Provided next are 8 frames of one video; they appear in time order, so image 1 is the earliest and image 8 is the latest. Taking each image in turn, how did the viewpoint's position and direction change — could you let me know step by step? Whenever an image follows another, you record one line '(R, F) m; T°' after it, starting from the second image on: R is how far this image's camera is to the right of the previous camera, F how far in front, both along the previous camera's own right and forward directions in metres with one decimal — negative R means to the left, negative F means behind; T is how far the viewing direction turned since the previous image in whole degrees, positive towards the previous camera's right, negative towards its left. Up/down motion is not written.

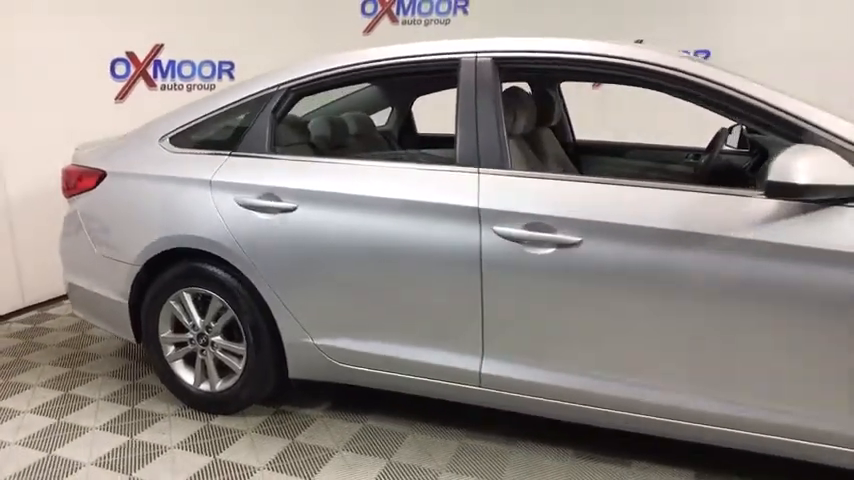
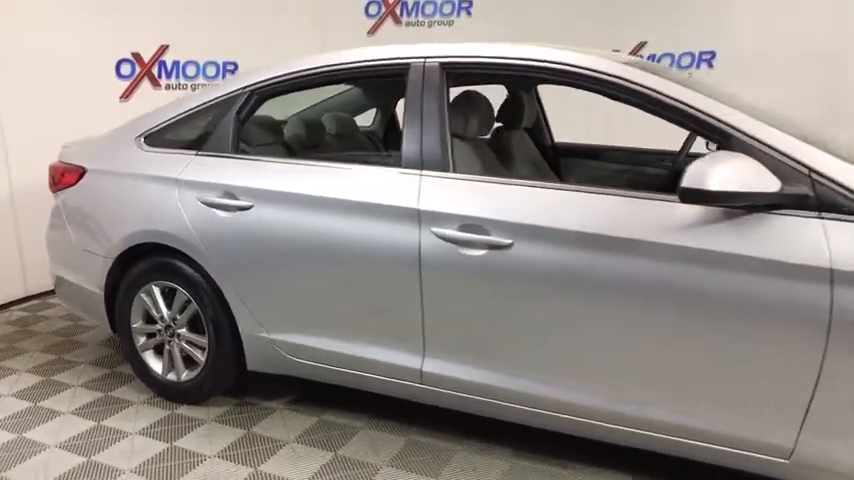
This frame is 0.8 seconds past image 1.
(+0.3, 0.0) m; -3°
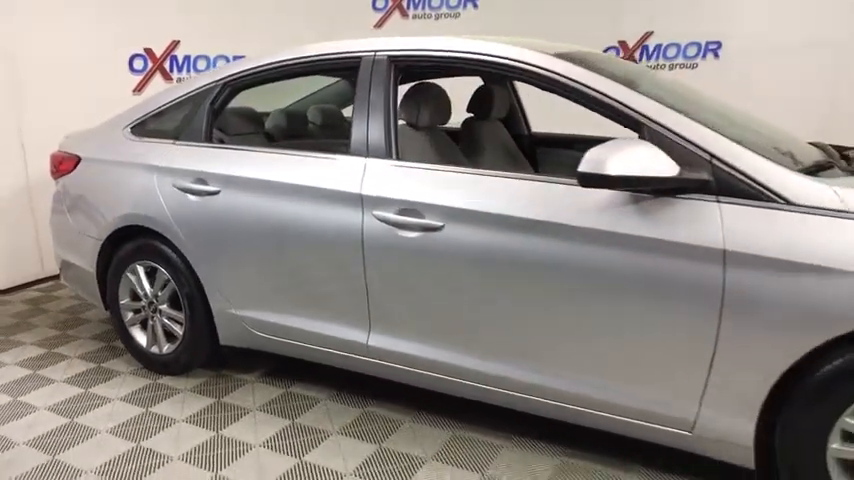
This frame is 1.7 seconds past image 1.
(+0.3, -0.1) m; -4°
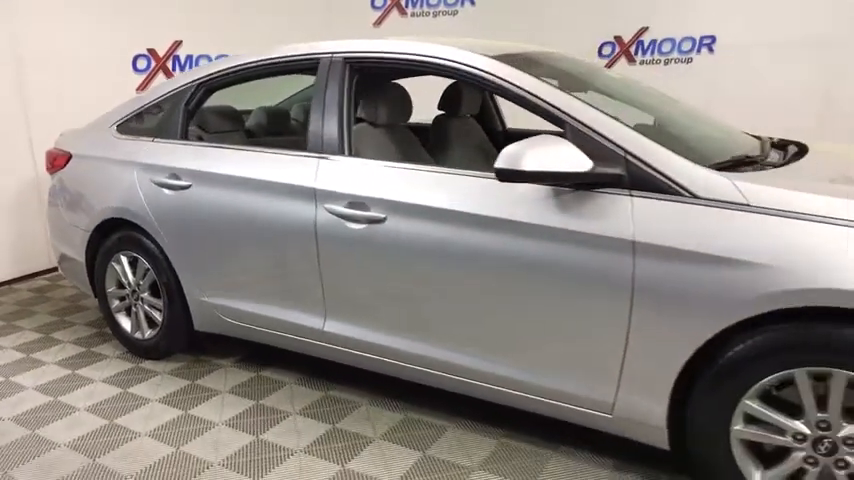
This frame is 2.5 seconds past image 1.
(+0.3, -0.1) m; -2°
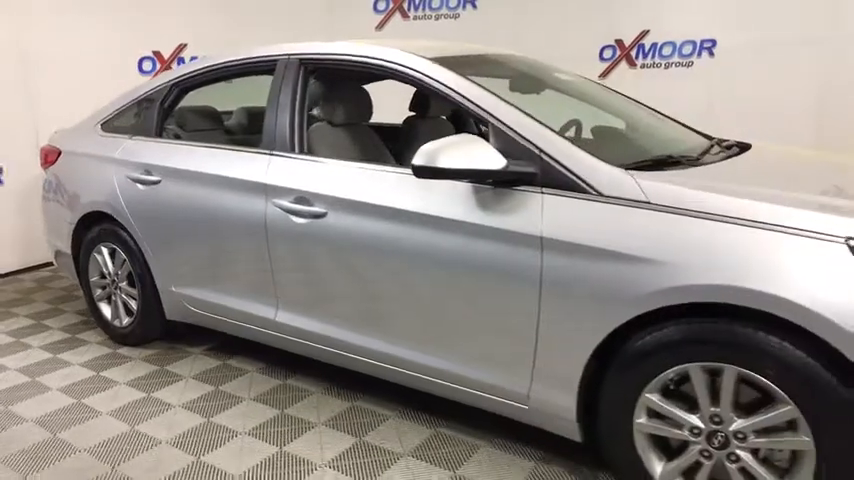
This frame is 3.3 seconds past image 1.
(+0.3, -0.1) m; -3°
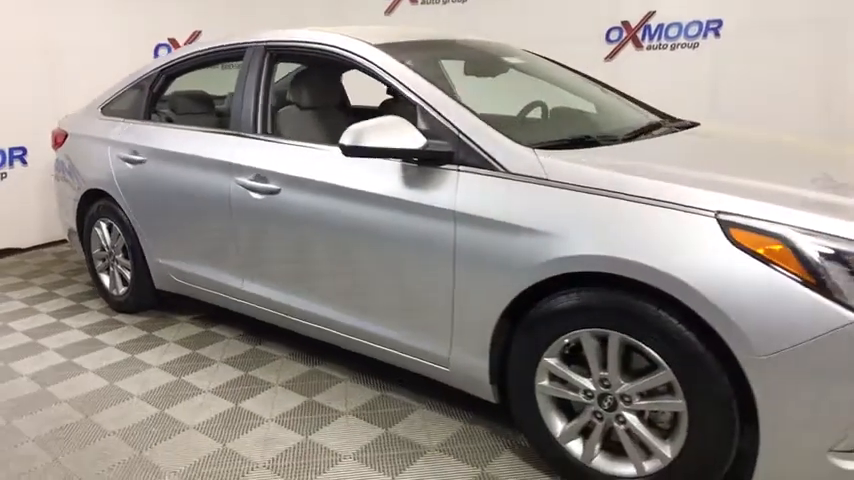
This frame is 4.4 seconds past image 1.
(+0.4, -0.1) m; -4°
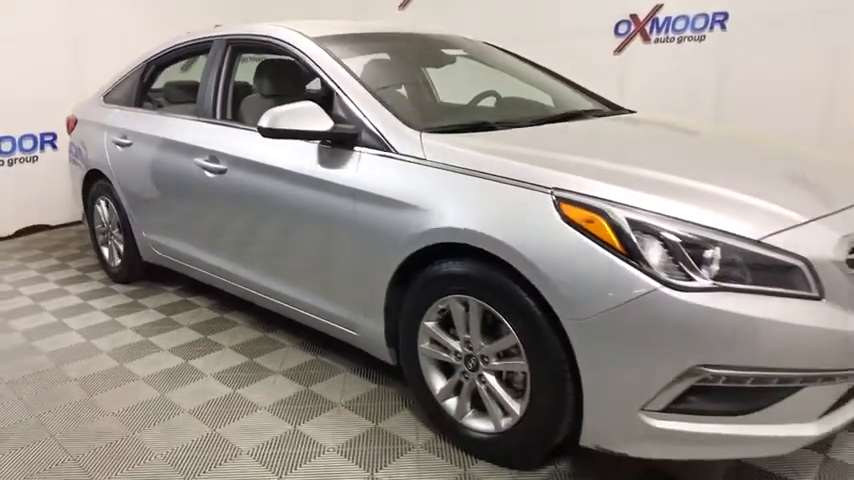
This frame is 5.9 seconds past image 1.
(+0.6, -0.2) m; -5°
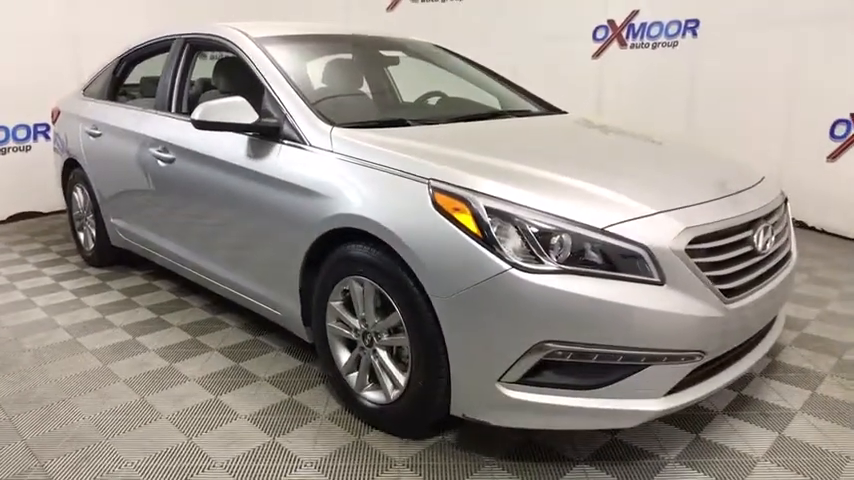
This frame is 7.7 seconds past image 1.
(+0.4, -0.2) m; -2°
